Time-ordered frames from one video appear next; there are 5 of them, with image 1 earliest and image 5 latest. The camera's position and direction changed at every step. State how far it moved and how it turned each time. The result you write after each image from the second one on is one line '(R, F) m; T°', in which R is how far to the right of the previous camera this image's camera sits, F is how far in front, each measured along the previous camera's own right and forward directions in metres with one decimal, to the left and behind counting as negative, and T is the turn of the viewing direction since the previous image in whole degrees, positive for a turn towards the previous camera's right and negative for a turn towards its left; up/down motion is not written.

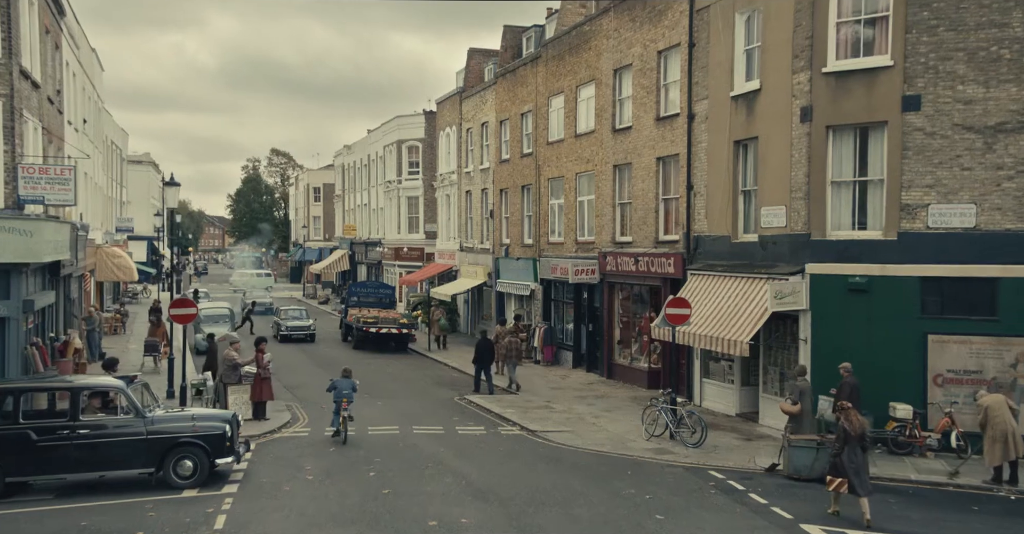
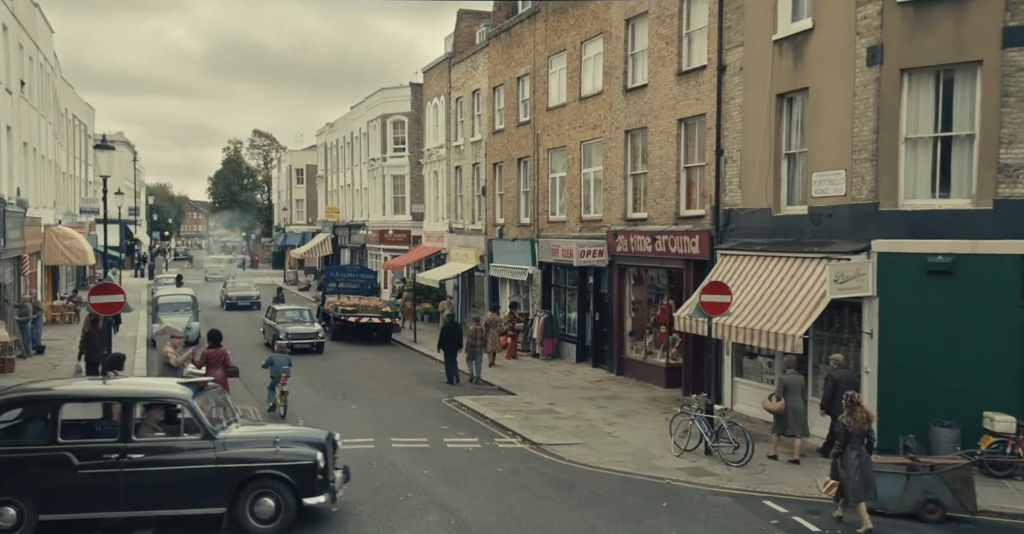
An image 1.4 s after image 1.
(-0.2, +3.8) m; +1°
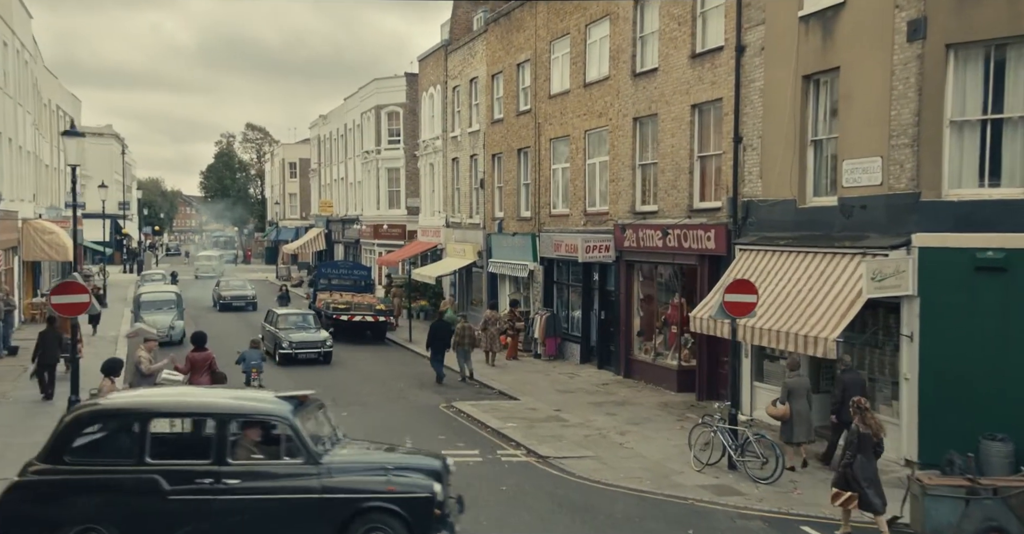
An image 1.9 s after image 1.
(-0.1, +1.5) m; 0°
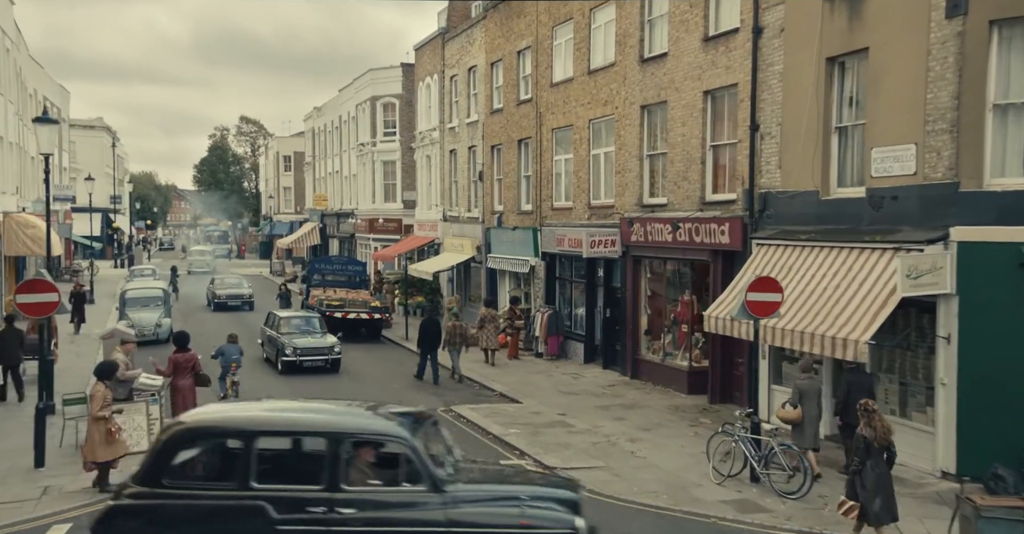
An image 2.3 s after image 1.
(-0.1, +1.2) m; 0°
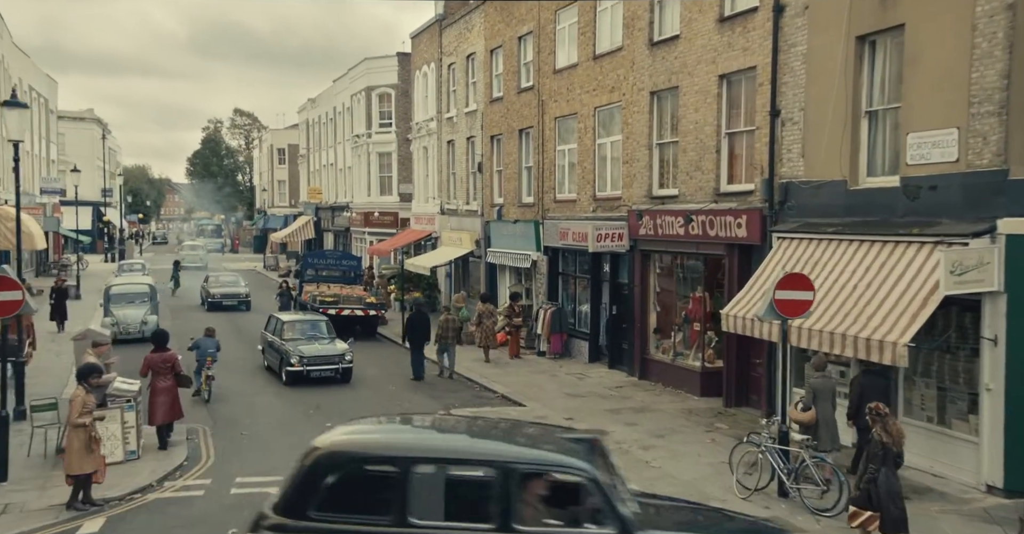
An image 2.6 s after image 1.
(-0.1, +1.2) m; 0°
